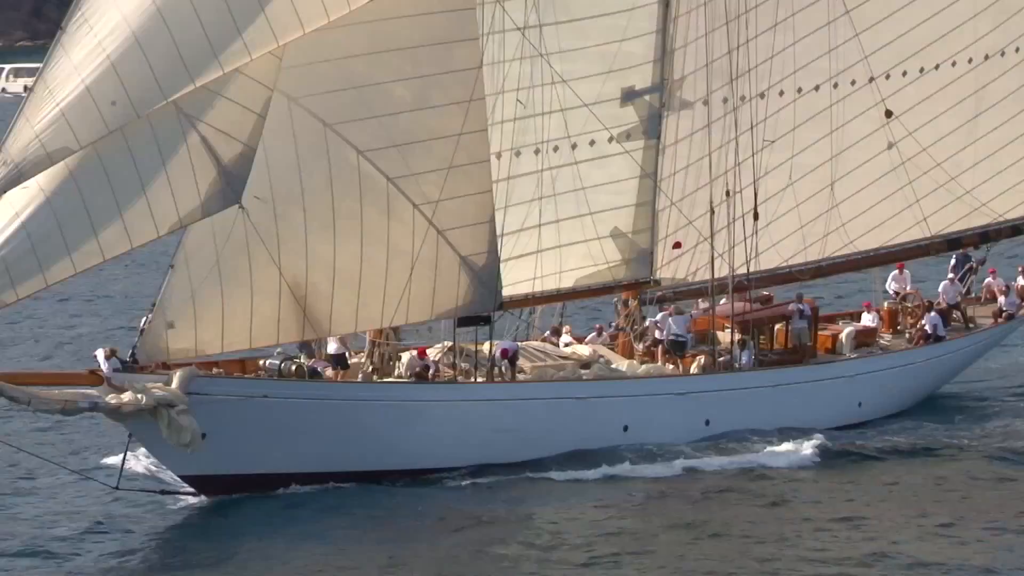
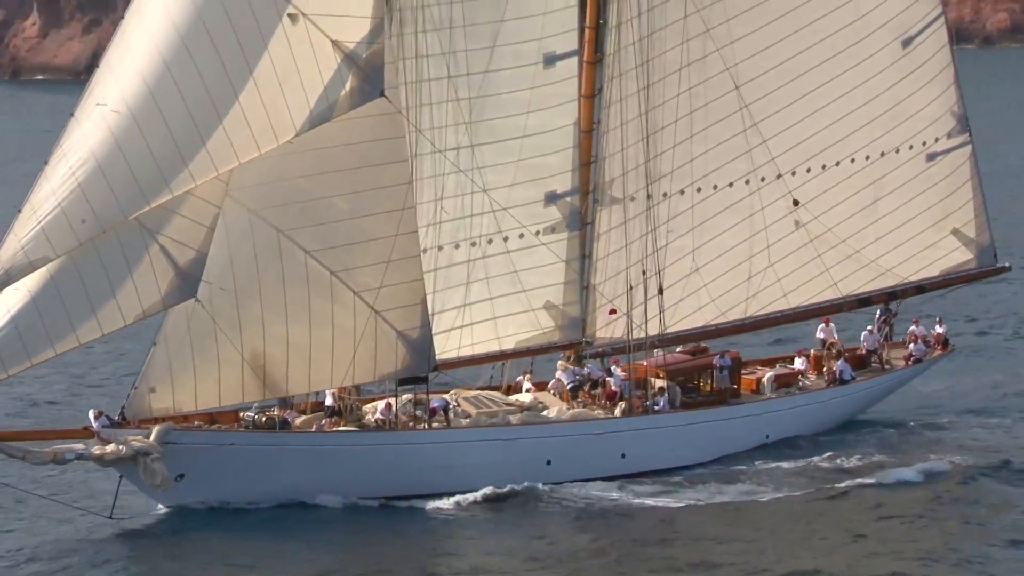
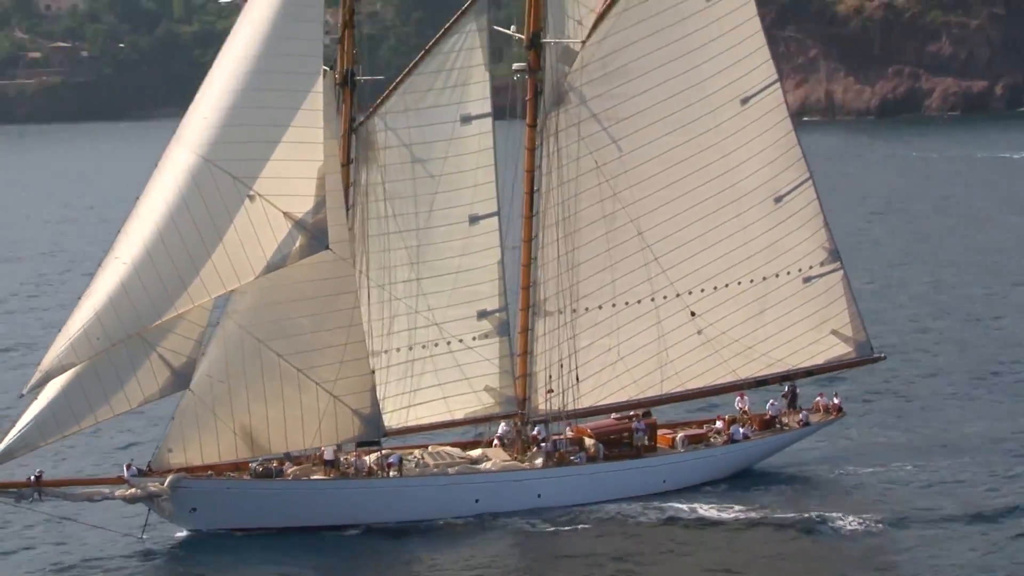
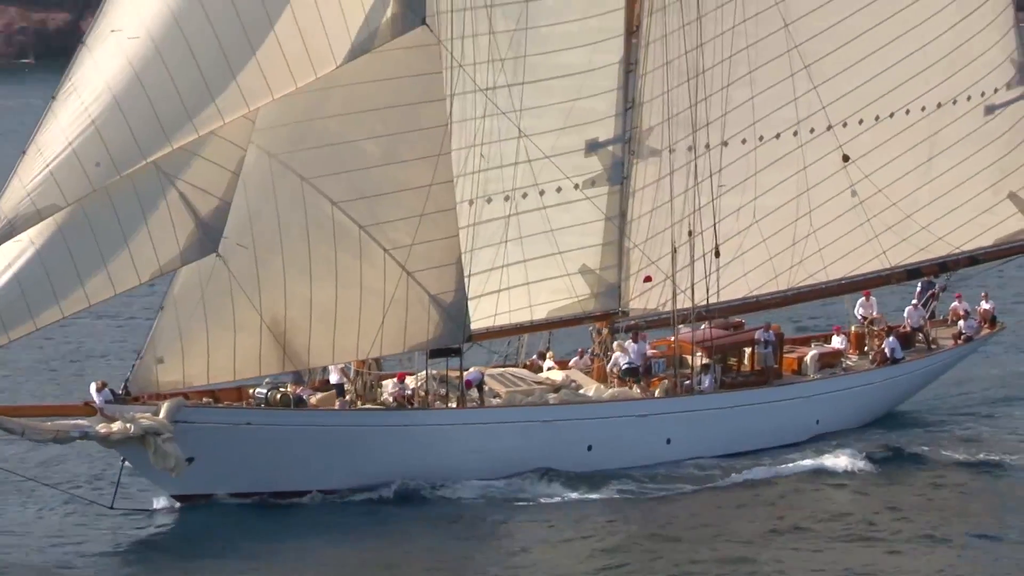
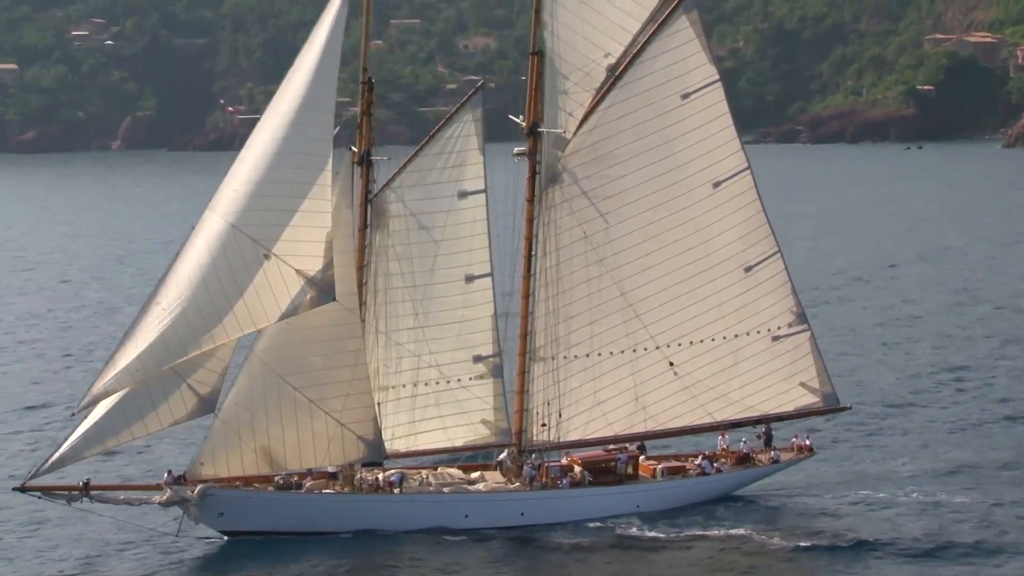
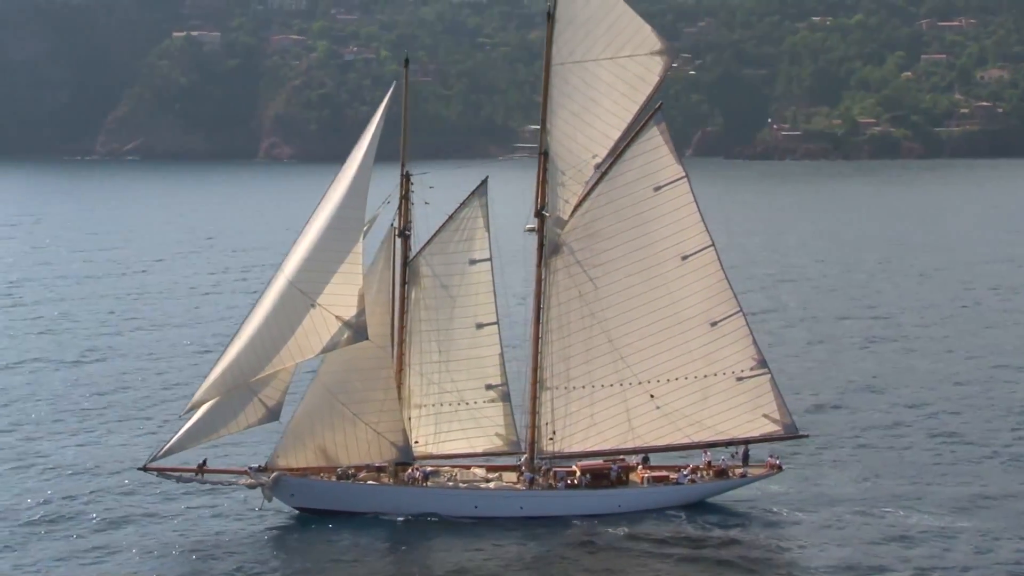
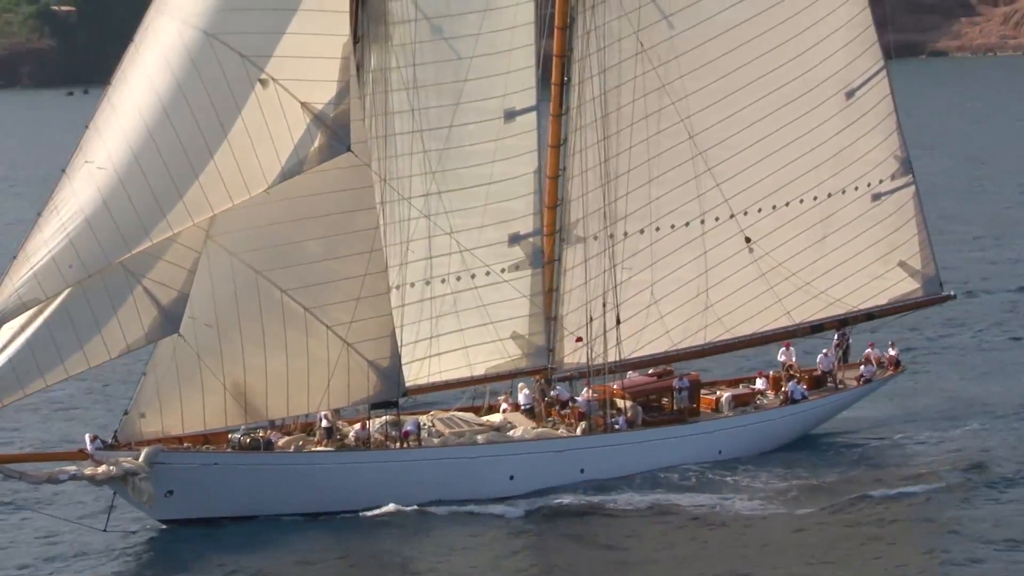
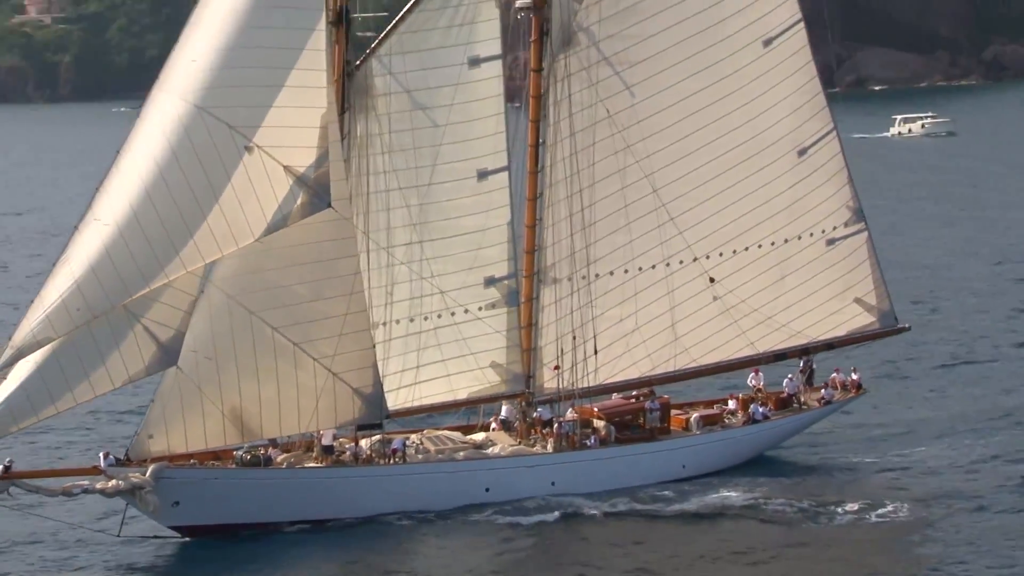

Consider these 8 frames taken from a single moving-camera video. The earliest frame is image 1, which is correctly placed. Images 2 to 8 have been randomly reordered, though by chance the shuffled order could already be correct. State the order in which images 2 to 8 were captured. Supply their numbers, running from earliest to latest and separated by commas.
4, 2, 7, 8, 3, 5, 6
